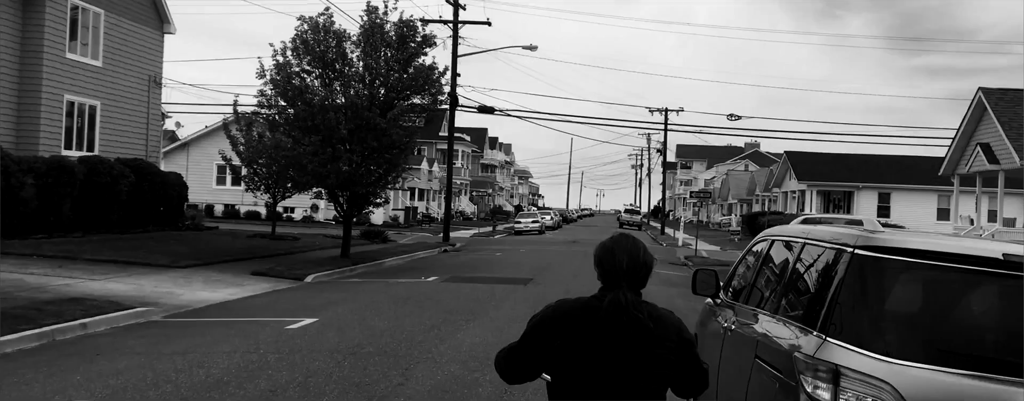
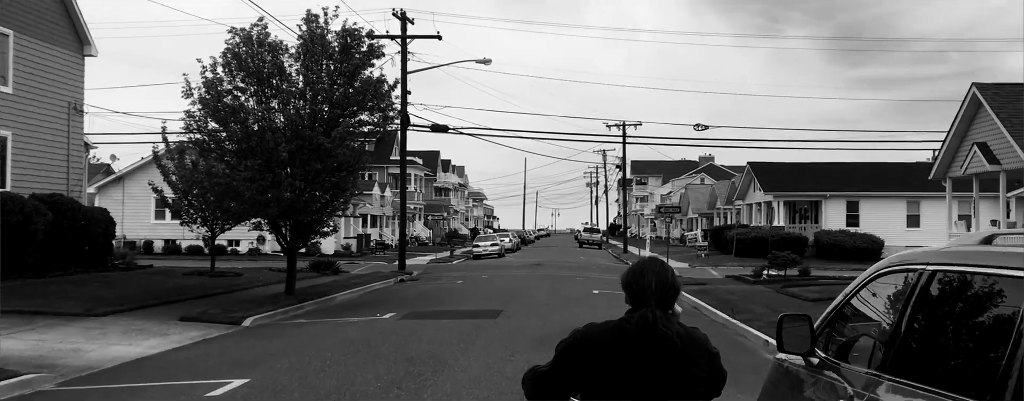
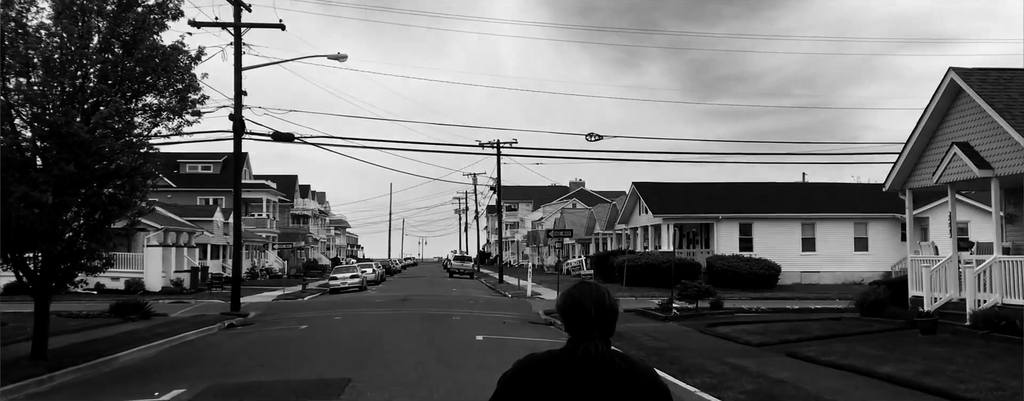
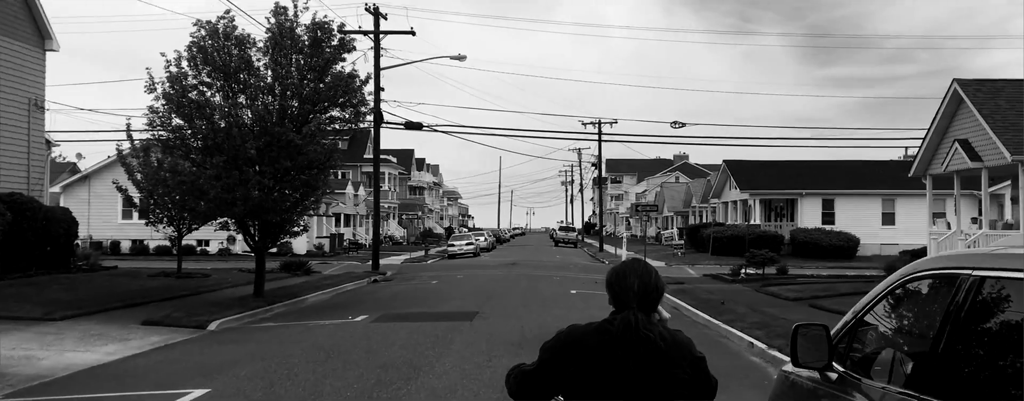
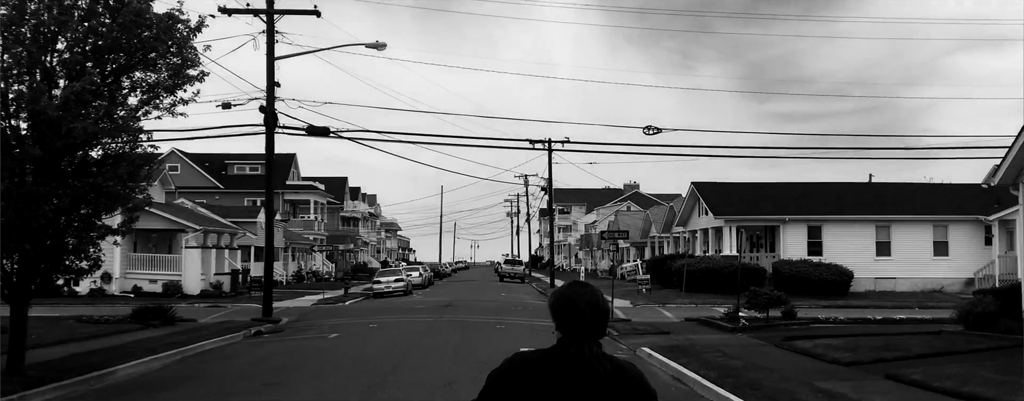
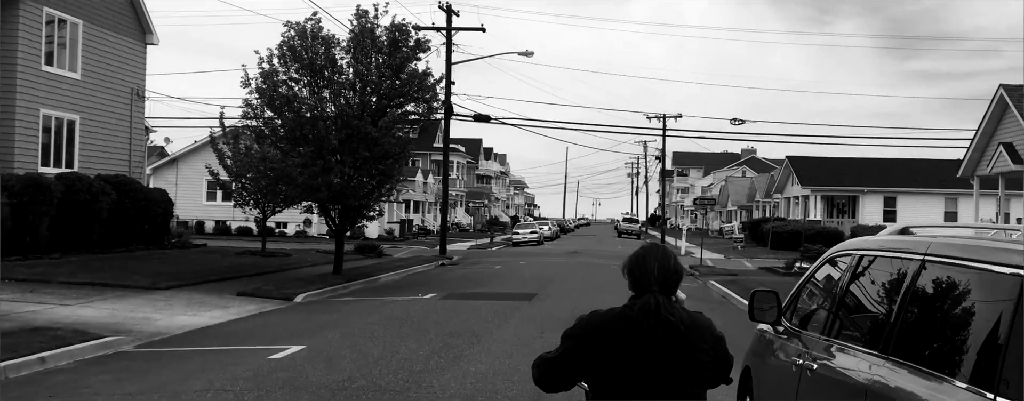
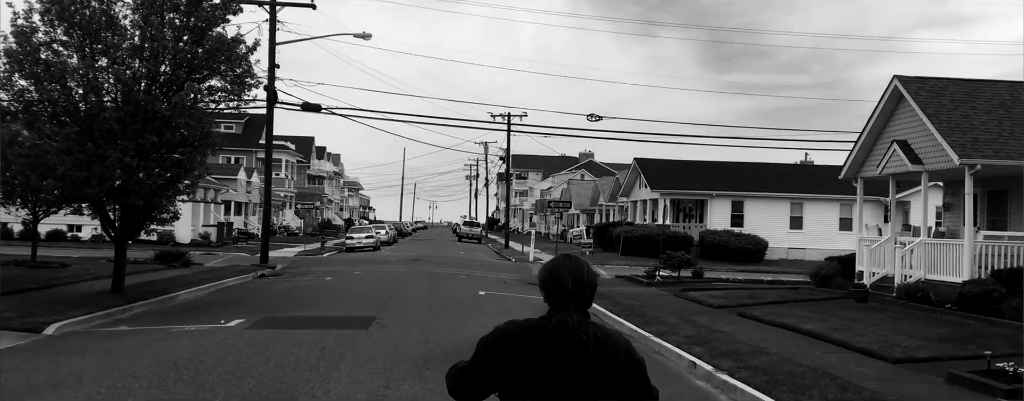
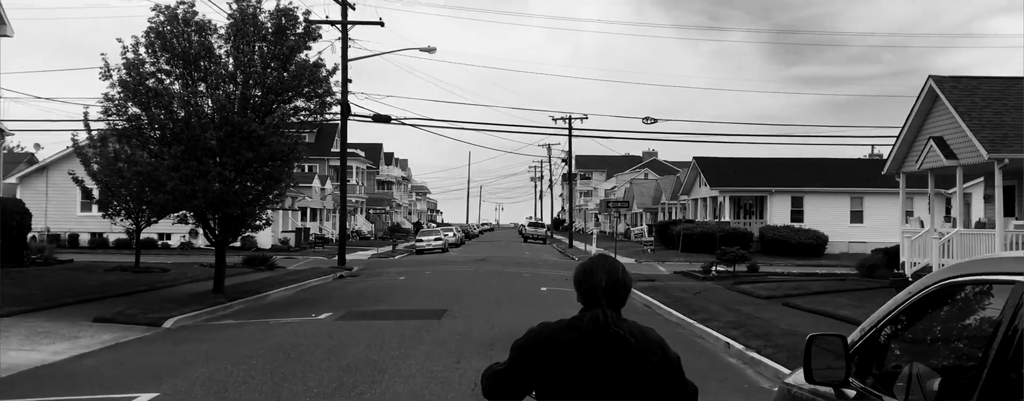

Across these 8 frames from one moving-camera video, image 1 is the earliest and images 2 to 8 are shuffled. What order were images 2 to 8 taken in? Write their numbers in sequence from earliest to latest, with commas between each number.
6, 2, 4, 8, 7, 3, 5
